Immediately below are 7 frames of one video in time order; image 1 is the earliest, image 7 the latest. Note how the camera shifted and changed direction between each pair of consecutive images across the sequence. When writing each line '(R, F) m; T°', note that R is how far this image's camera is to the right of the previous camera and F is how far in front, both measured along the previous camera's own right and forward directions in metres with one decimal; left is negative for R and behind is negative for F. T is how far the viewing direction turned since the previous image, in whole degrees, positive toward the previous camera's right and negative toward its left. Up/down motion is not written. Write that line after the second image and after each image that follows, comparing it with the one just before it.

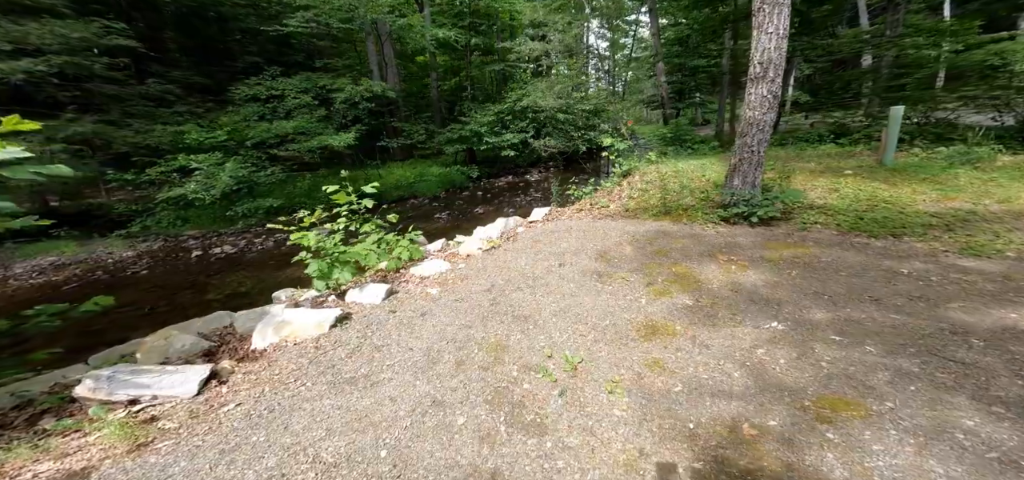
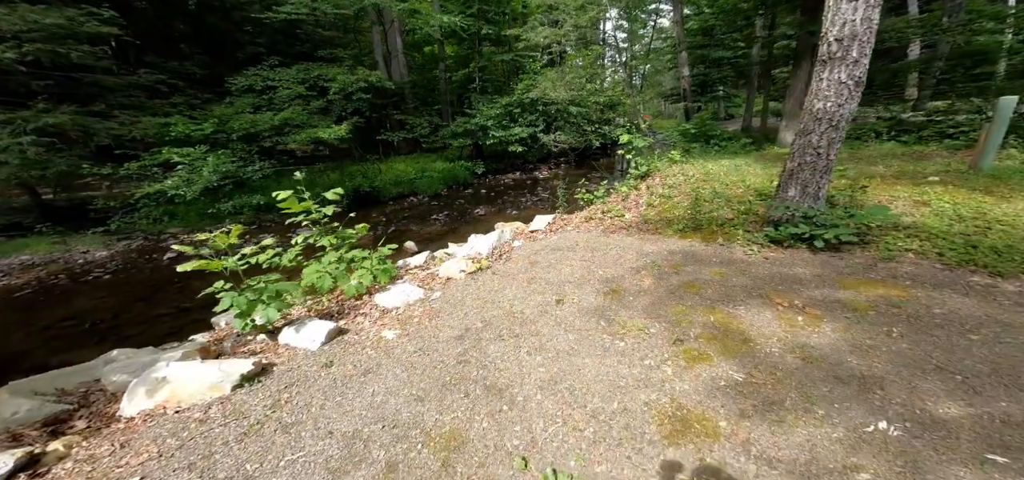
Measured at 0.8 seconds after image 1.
(+0.4, +1.7) m; -2°
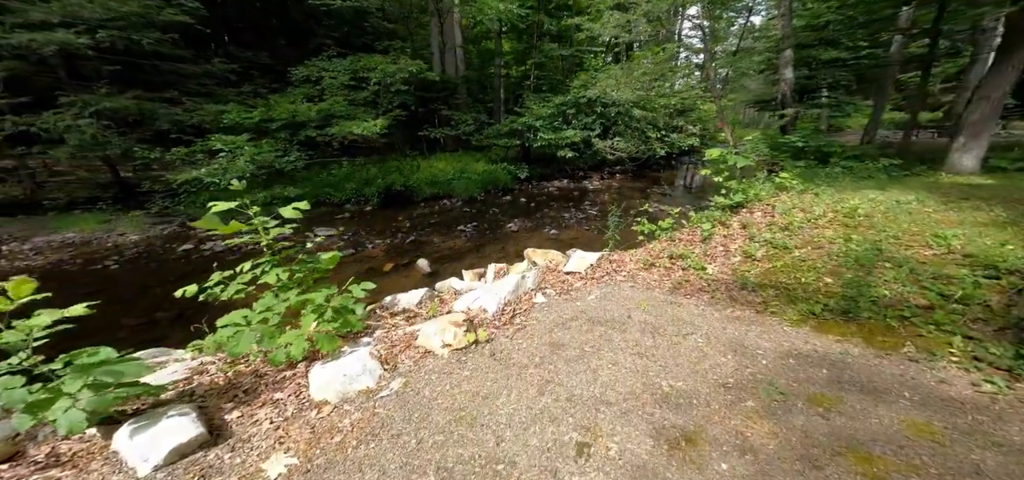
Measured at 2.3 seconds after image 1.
(+0.4, +2.3) m; -8°
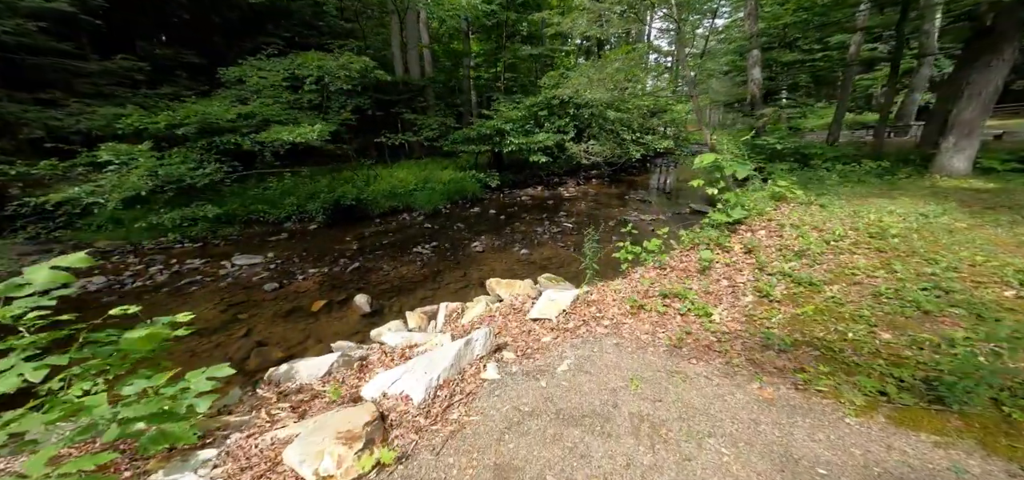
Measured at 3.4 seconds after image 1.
(+0.4, +1.3) m; +3°
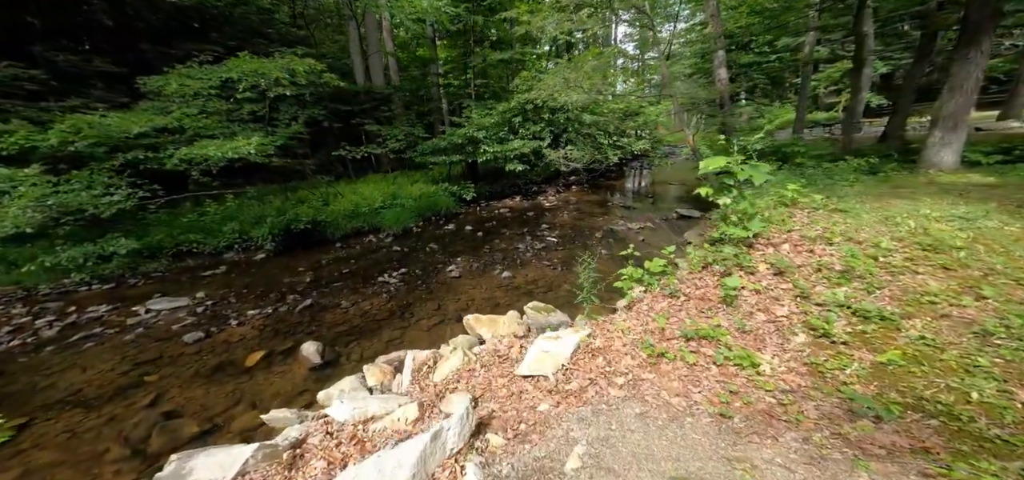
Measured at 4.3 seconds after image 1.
(0.0, +1.0) m; +4°
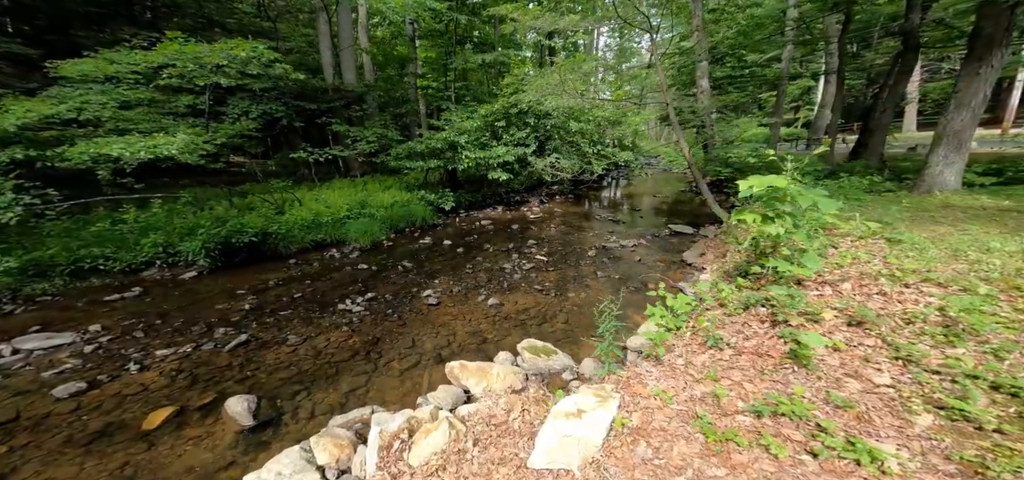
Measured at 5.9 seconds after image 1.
(-0.3, +1.0) m; +4°
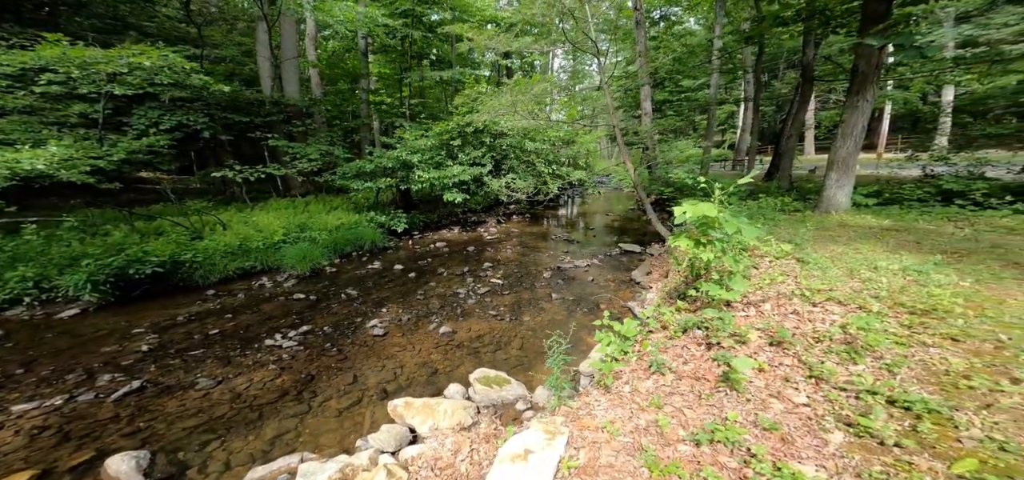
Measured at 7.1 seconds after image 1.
(+0.1, 0.0) m; +6°
